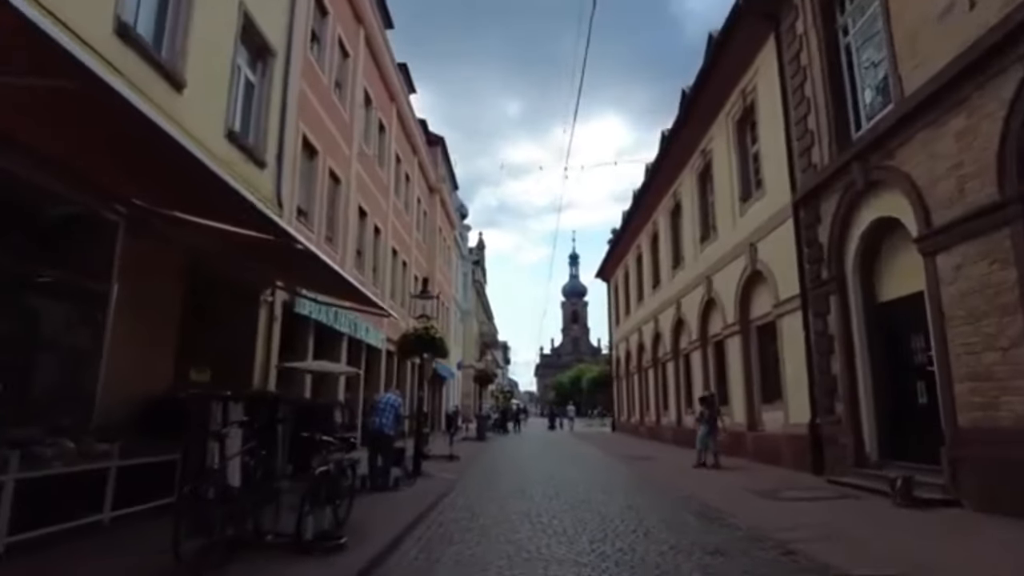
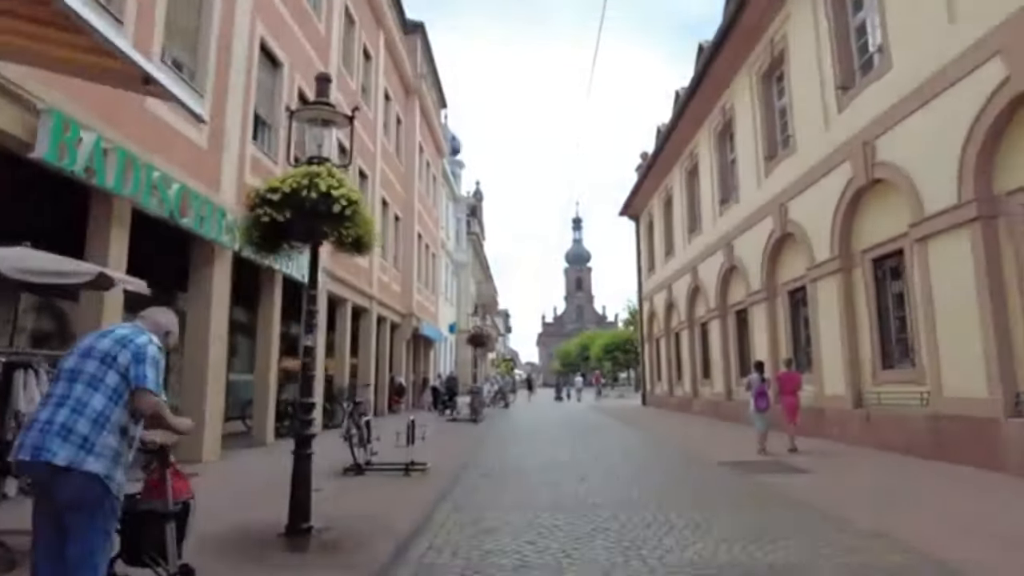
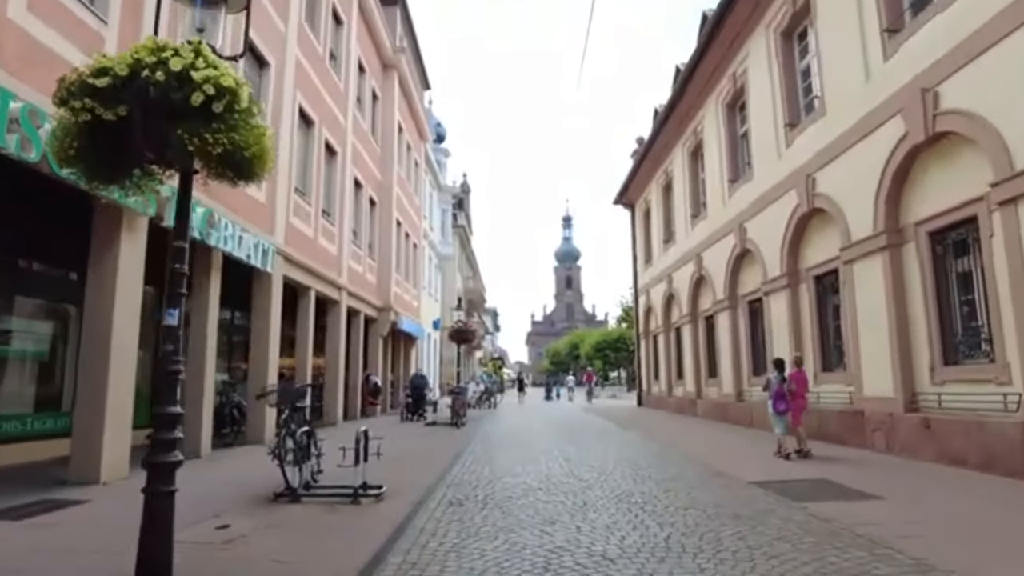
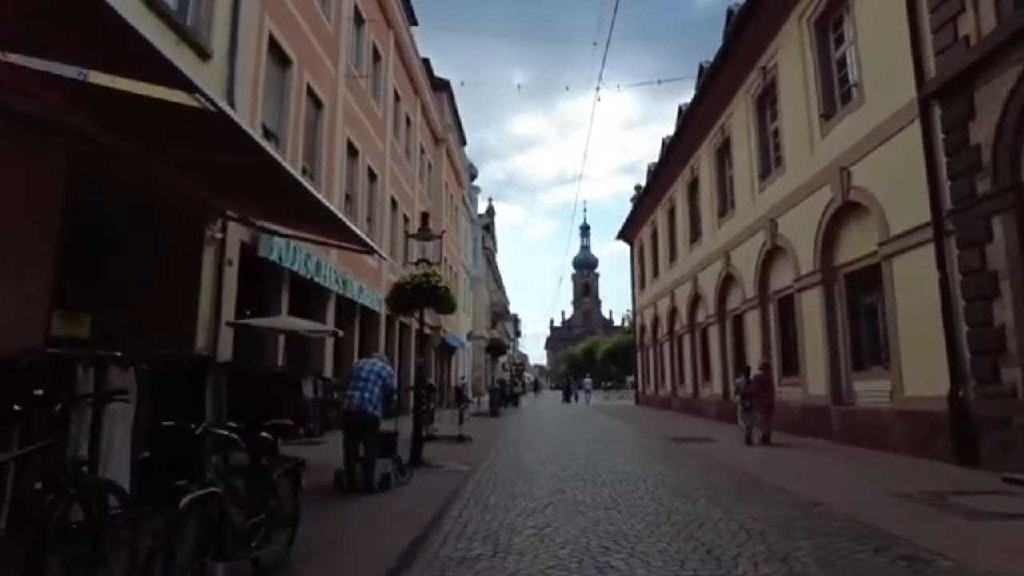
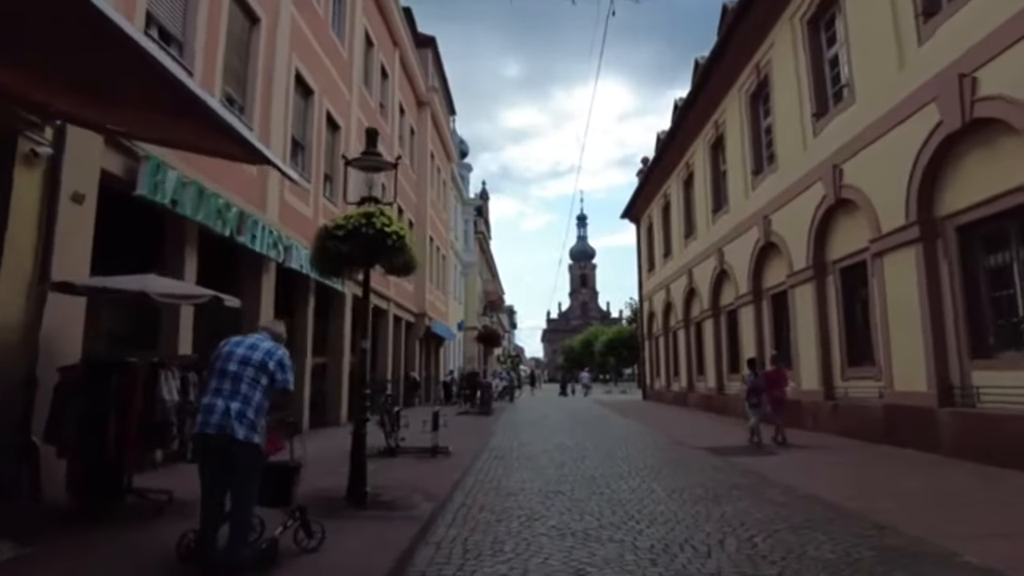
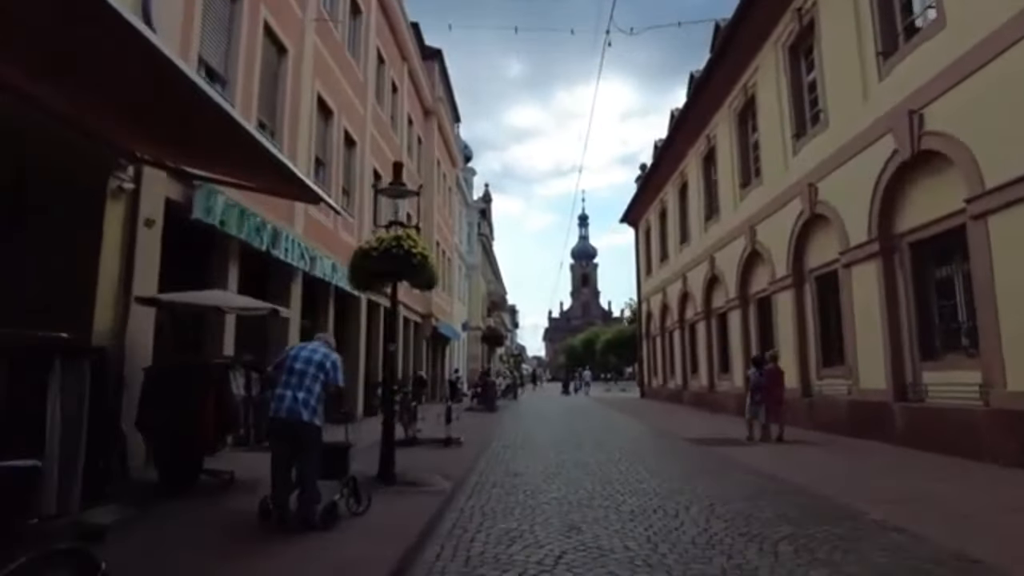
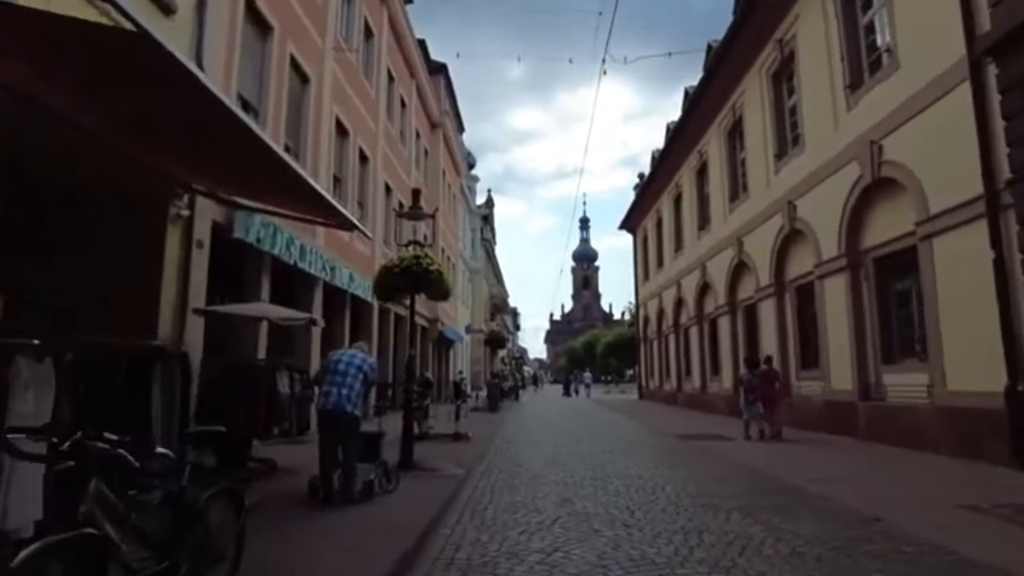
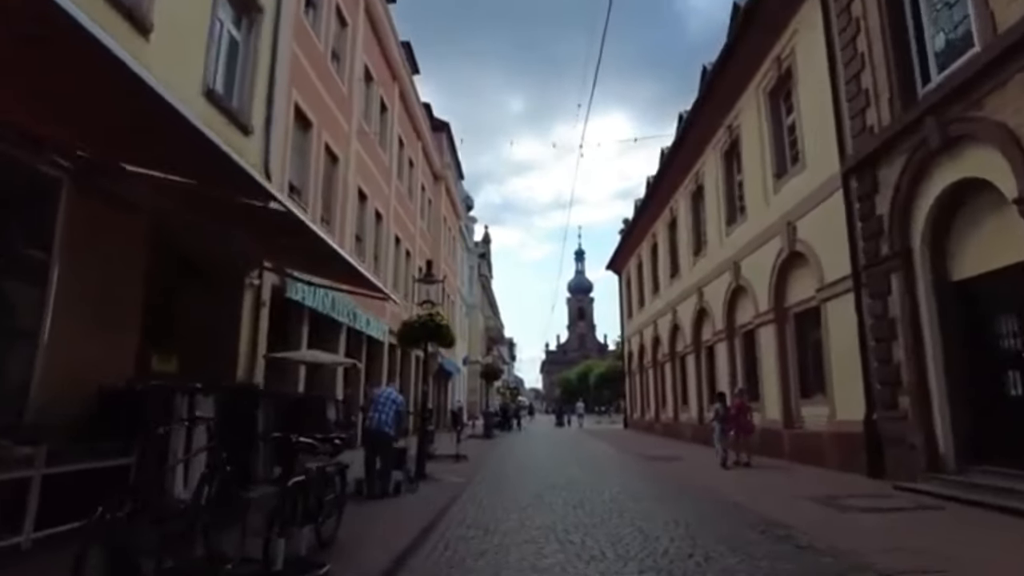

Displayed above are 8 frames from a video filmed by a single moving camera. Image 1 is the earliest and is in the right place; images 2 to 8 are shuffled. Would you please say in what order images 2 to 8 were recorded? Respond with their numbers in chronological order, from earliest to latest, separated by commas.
8, 4, 7, 6, 5, 2, 3
